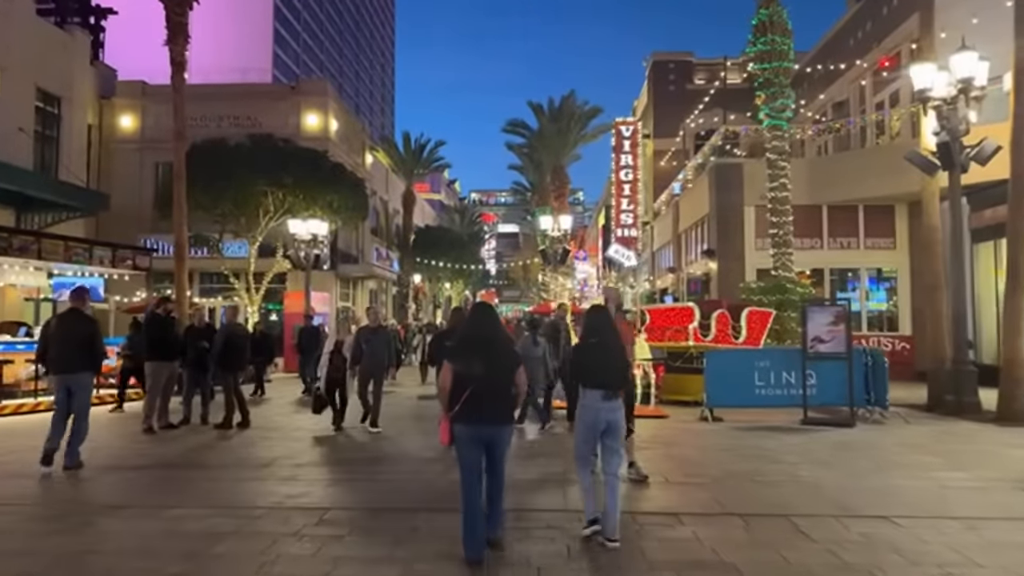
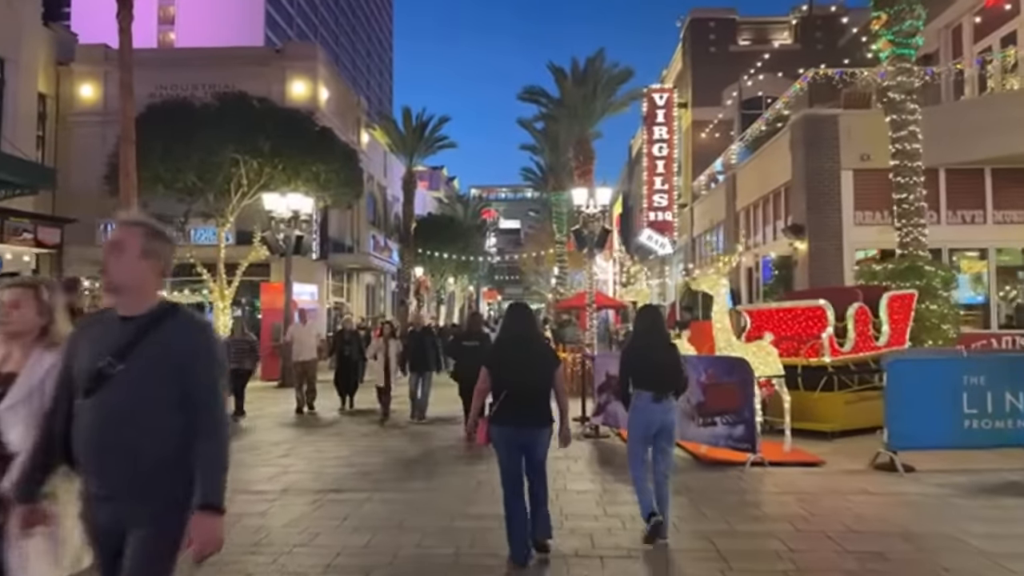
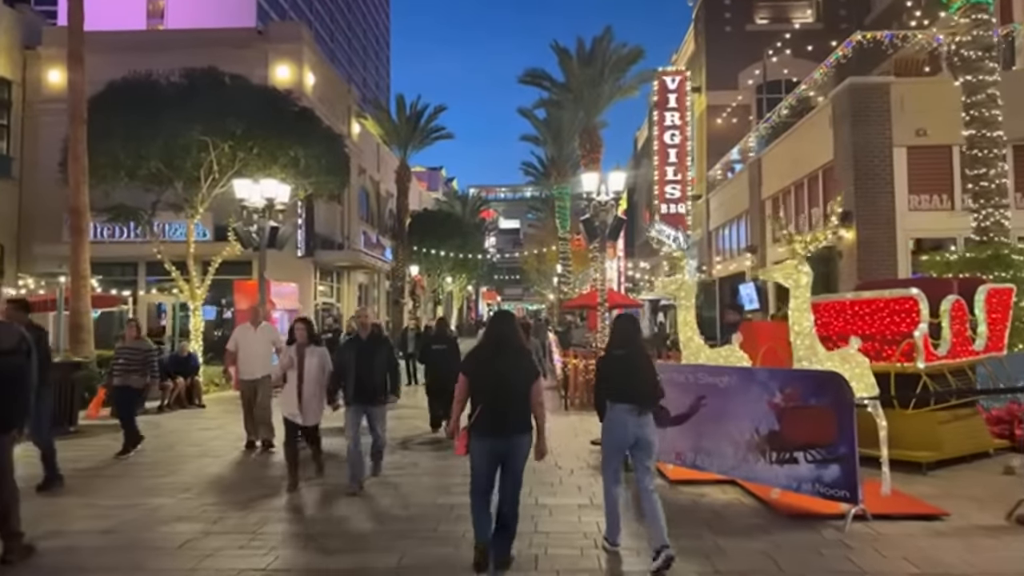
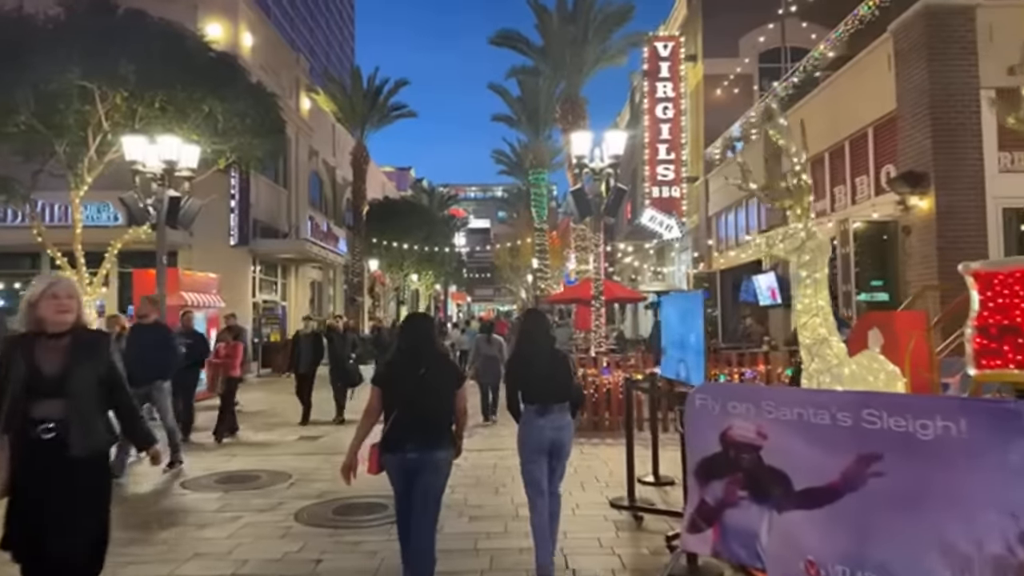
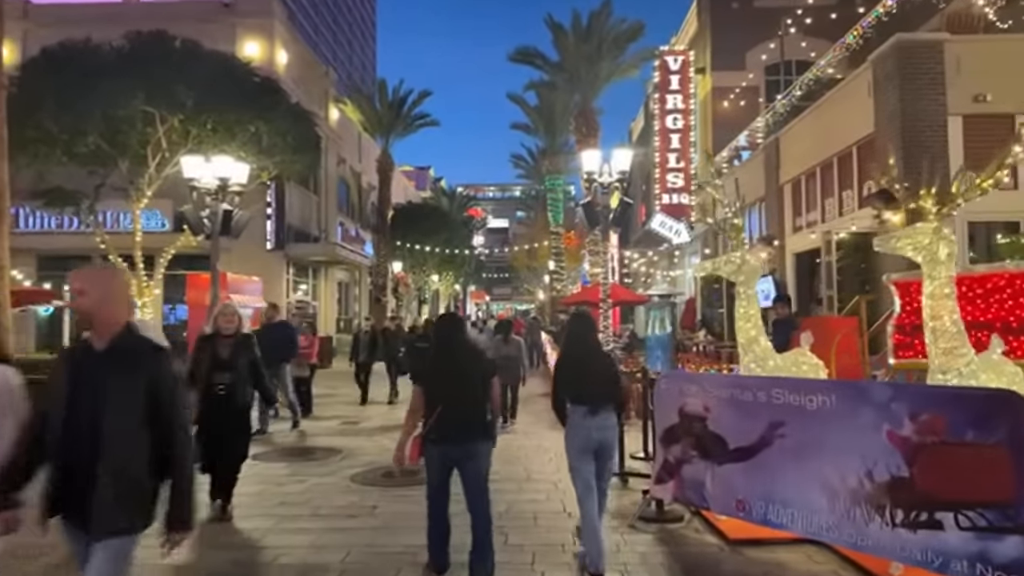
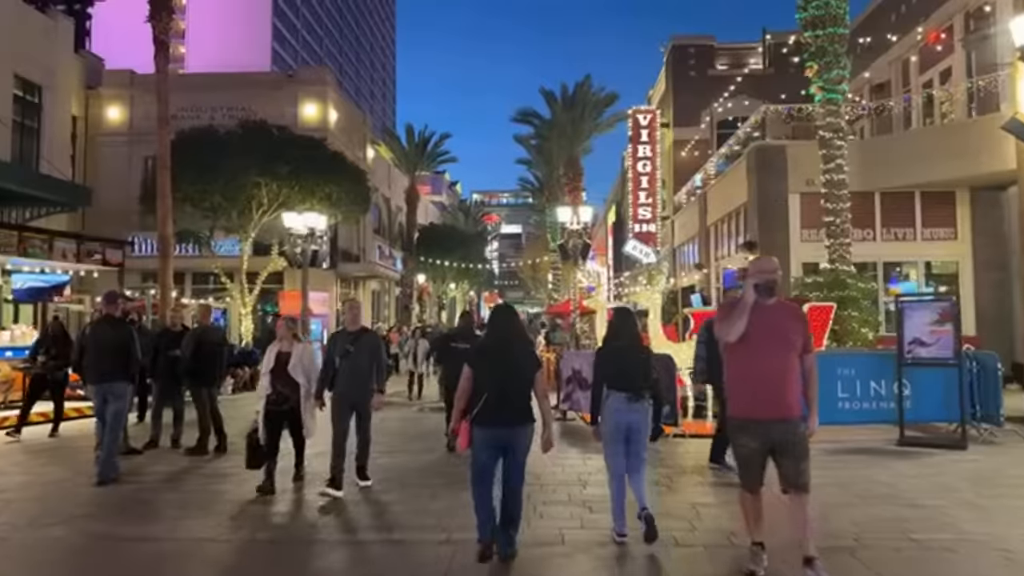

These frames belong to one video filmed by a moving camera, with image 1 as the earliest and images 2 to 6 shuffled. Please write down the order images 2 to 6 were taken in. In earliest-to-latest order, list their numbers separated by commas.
6, 2, 3, 5, 4
